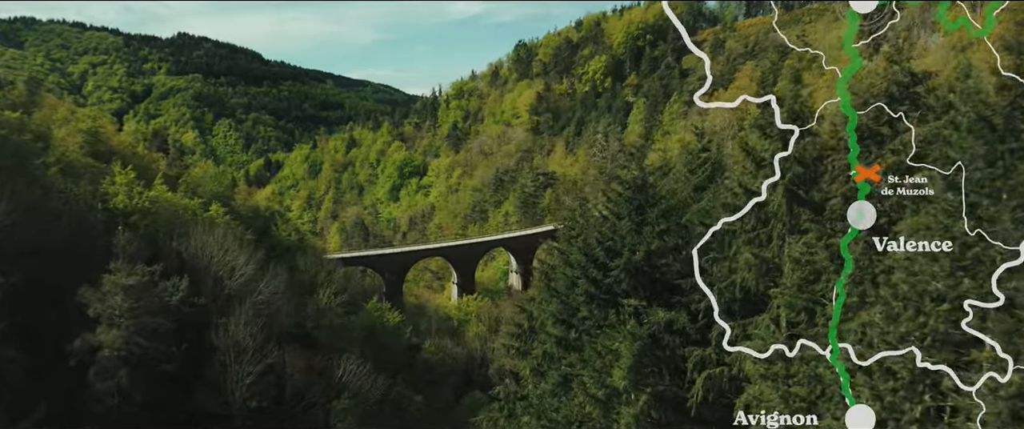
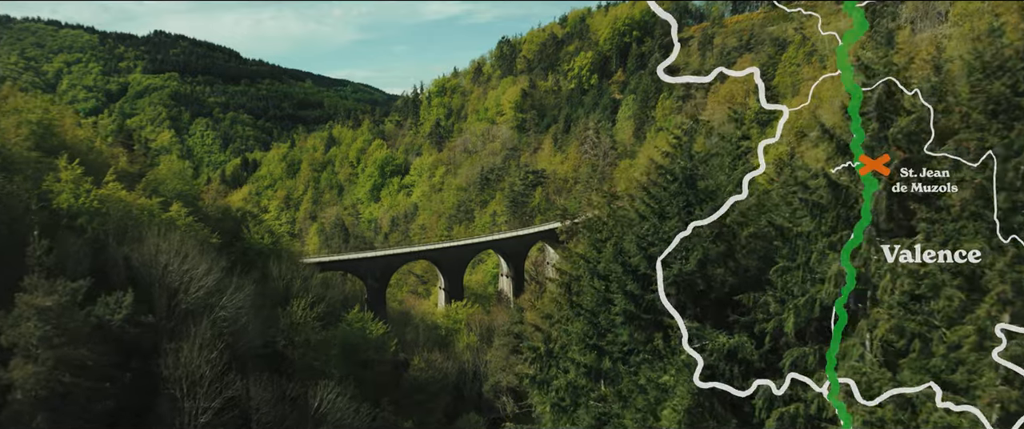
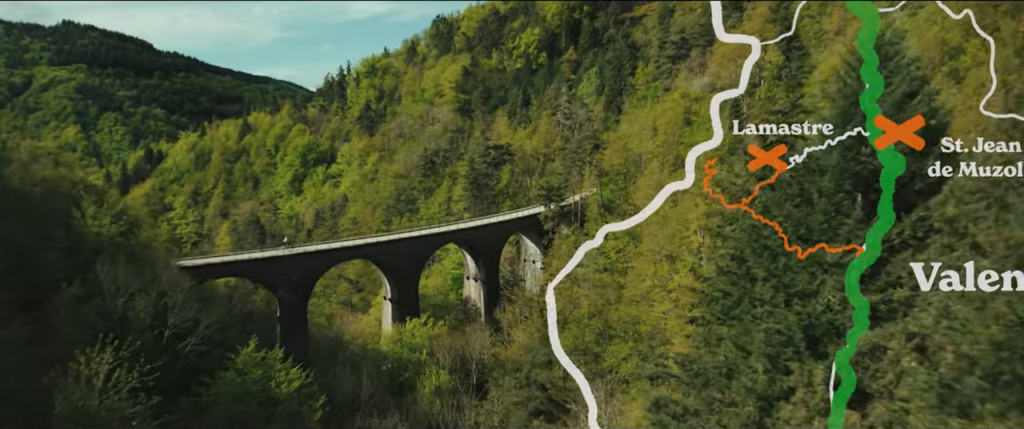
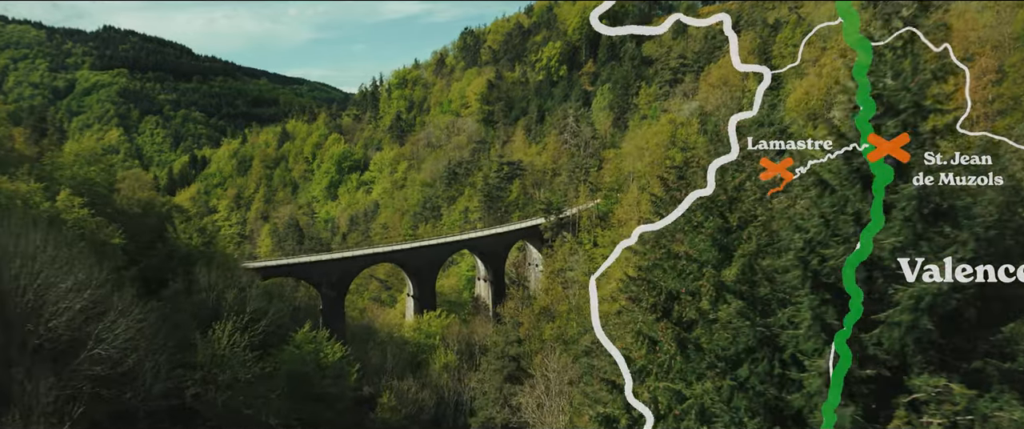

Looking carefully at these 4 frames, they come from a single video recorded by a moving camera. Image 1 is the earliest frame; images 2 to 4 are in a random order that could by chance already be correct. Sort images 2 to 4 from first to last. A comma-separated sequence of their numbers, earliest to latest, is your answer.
2, 4, 3
